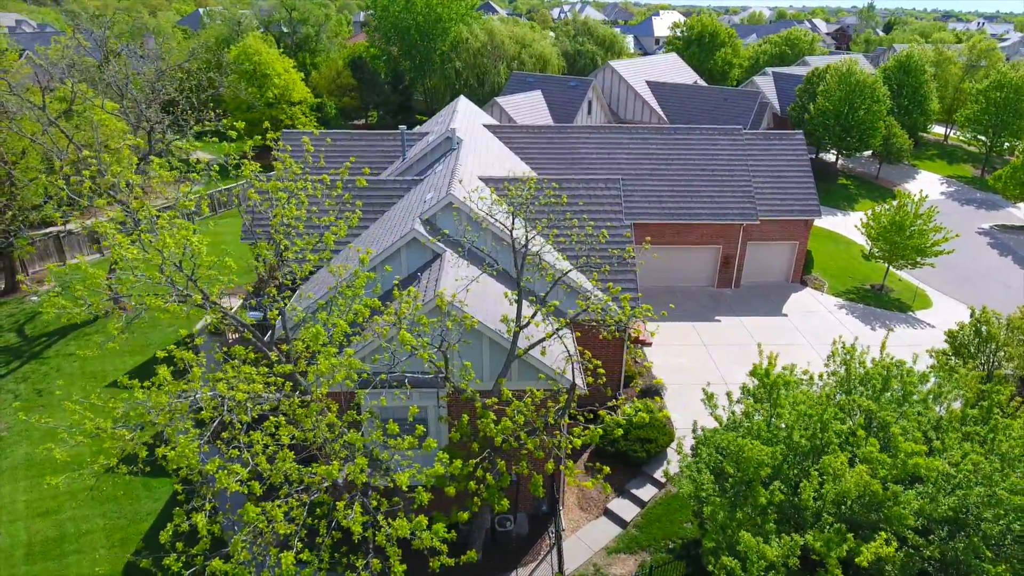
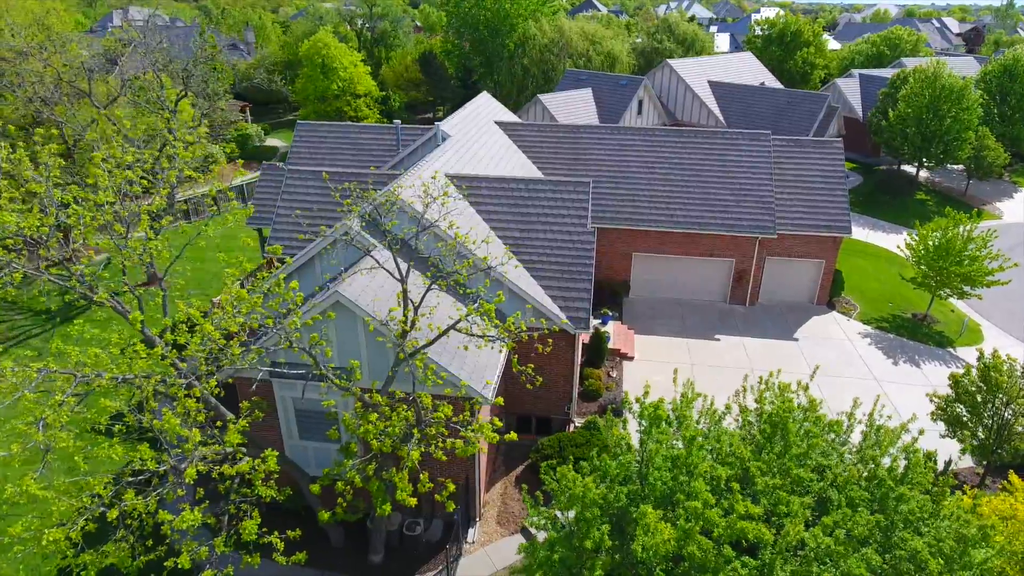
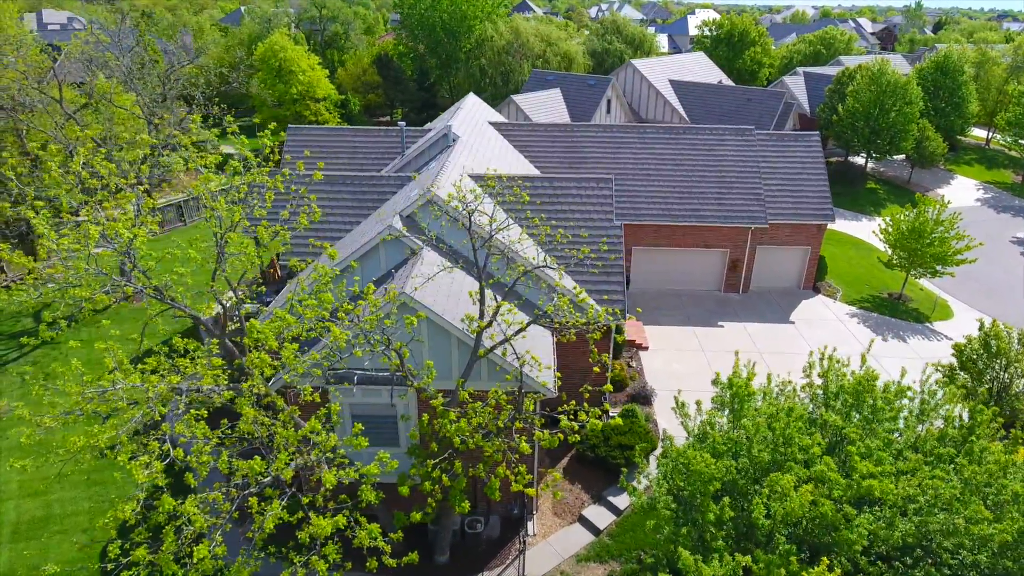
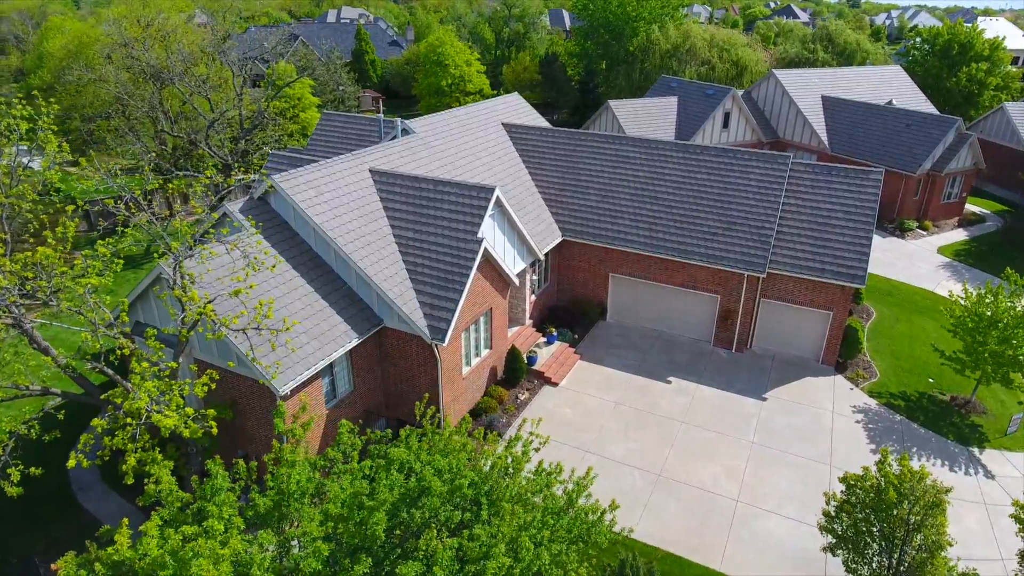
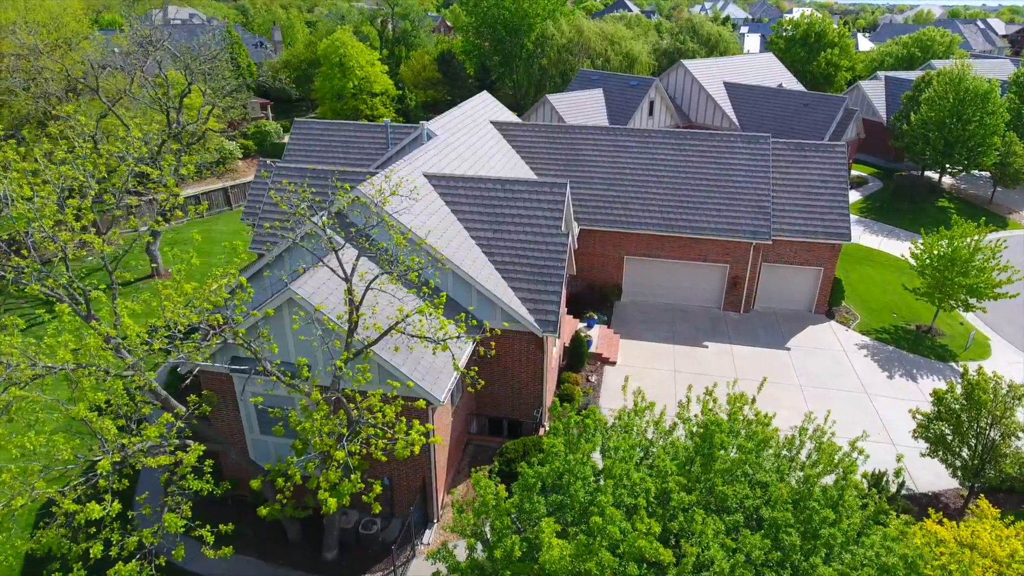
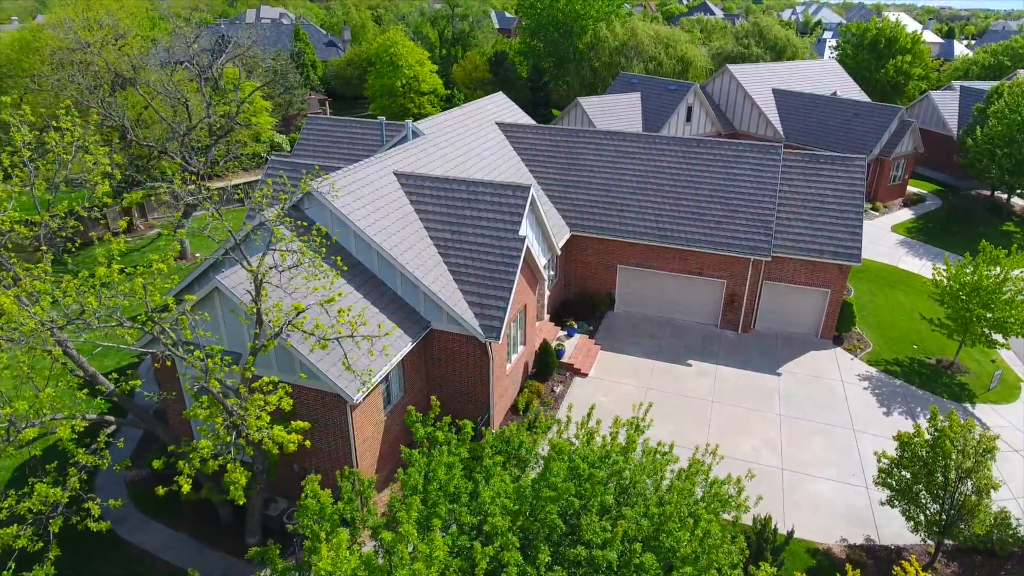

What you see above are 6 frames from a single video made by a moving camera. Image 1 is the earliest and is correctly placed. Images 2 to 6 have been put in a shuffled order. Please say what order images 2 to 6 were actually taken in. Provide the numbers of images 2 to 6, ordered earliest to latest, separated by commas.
3, 2, 5, 6, 4
